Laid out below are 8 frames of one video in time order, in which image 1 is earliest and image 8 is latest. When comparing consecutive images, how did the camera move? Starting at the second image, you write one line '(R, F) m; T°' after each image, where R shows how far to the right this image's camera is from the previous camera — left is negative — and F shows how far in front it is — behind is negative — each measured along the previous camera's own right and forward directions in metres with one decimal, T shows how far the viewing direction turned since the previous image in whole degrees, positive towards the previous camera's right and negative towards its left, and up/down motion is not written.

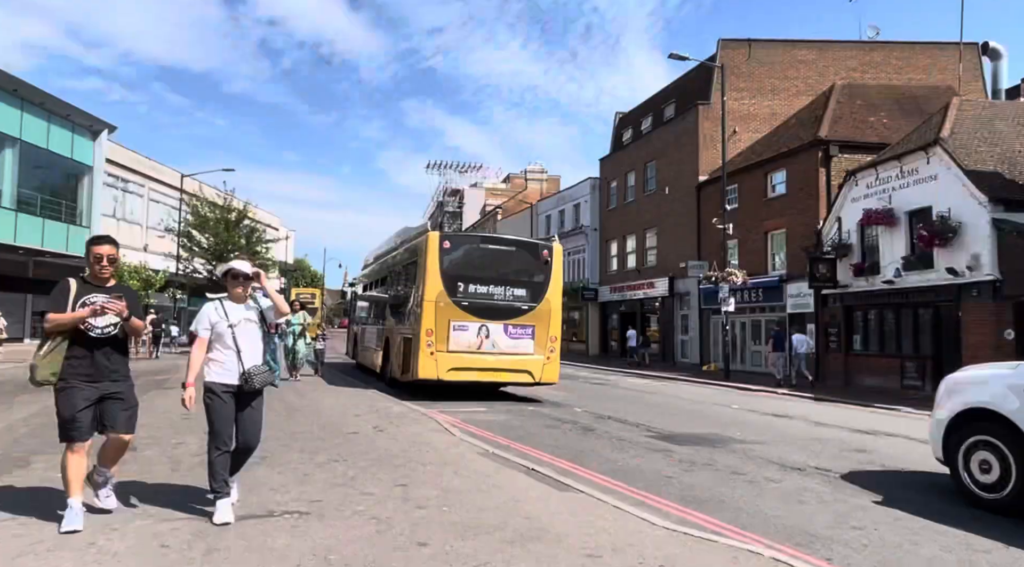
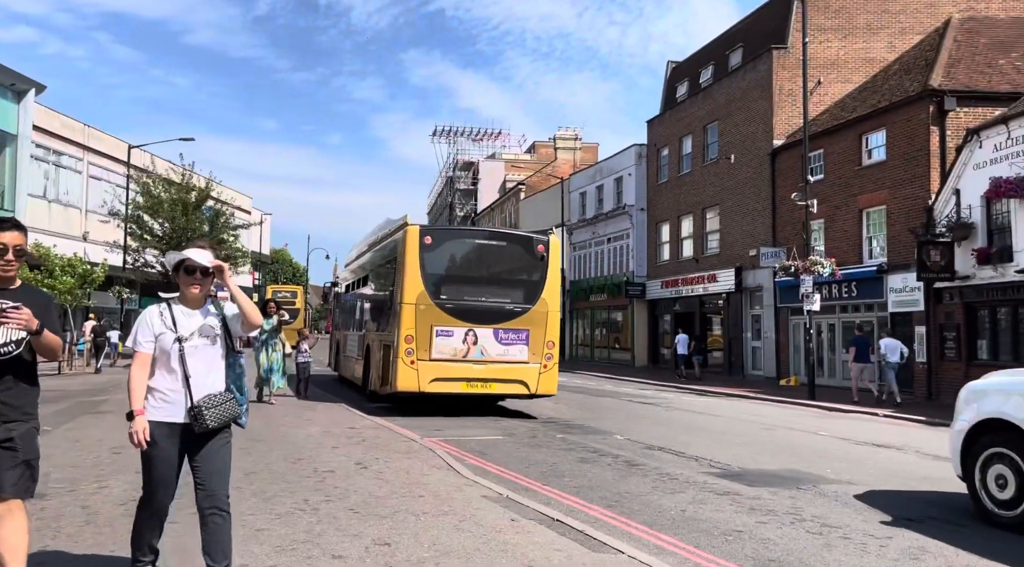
(-0.5, +1.9) m; +3°
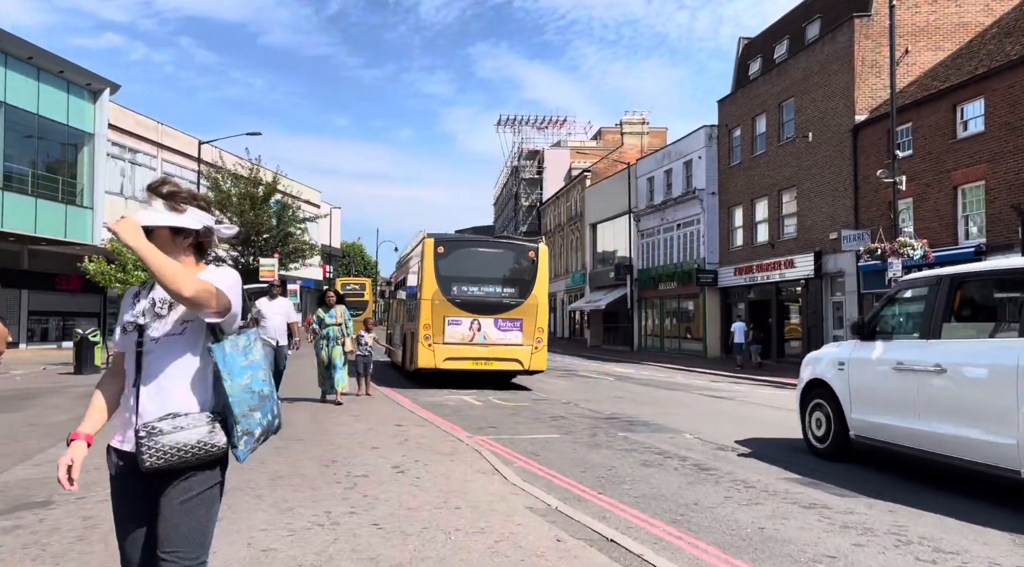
(+0.1, +0.7) m; -5°
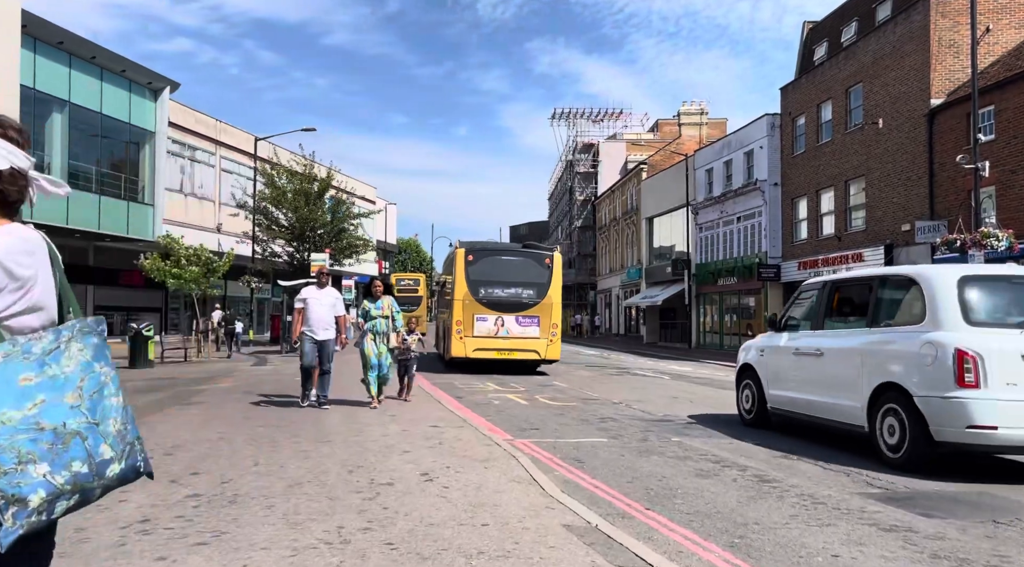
(+0.1, +0.5) m; -4°
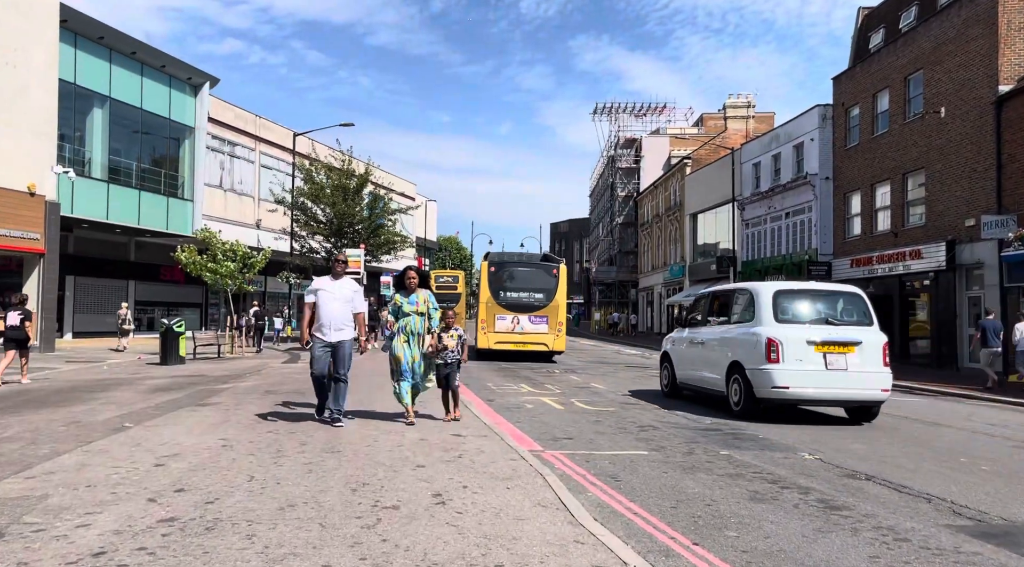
(+0.1, +0.7) m; -3°
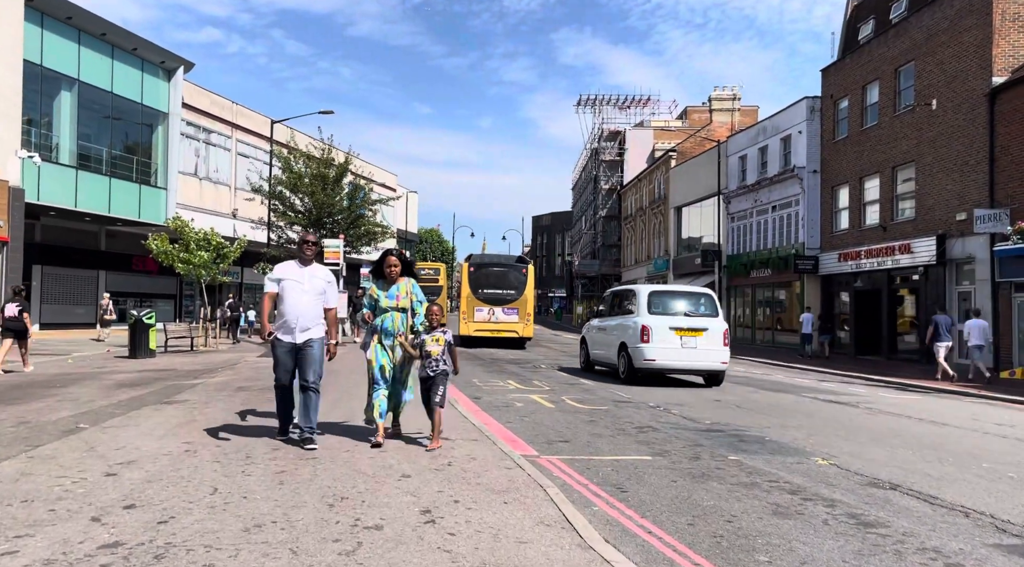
(-0.1, +0.6) m; +2°
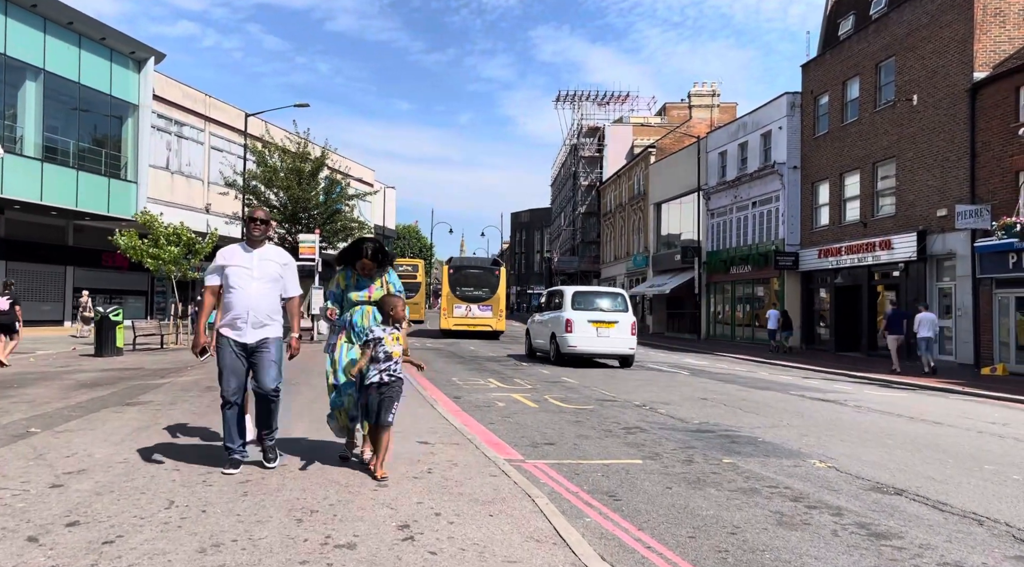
(0.0, +0.4) m; +2°
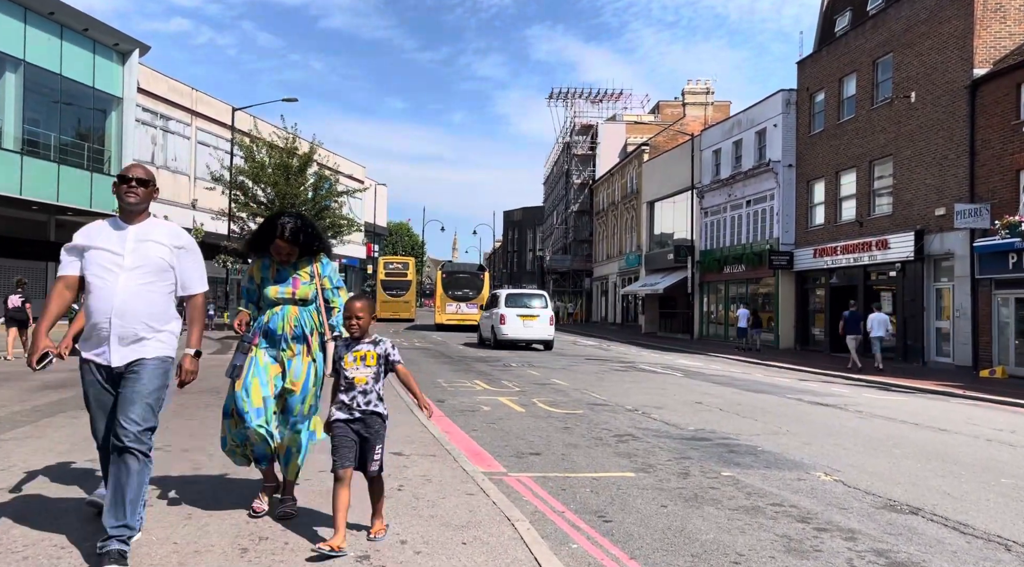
(+0.1, +0.5) m; +1°
